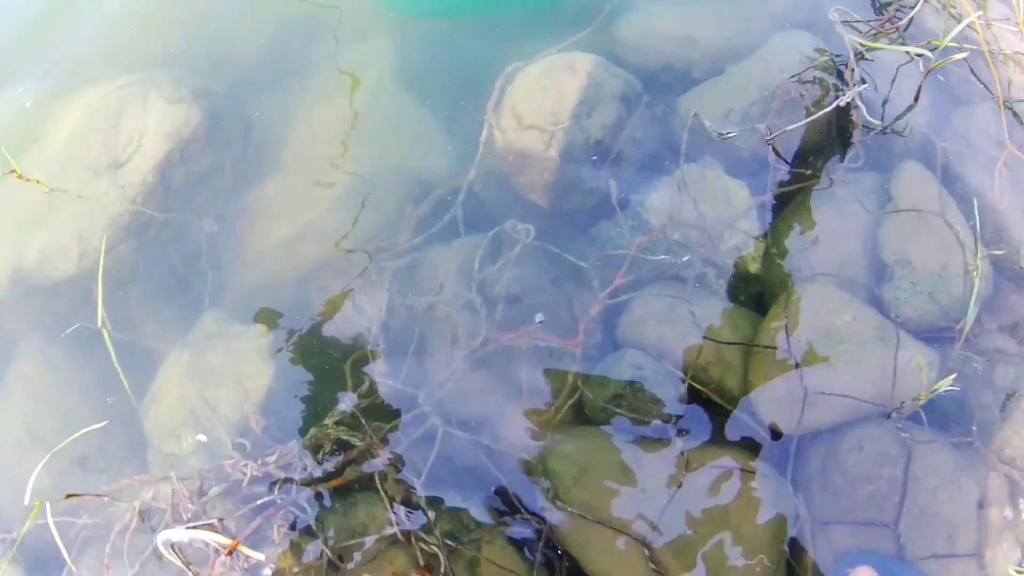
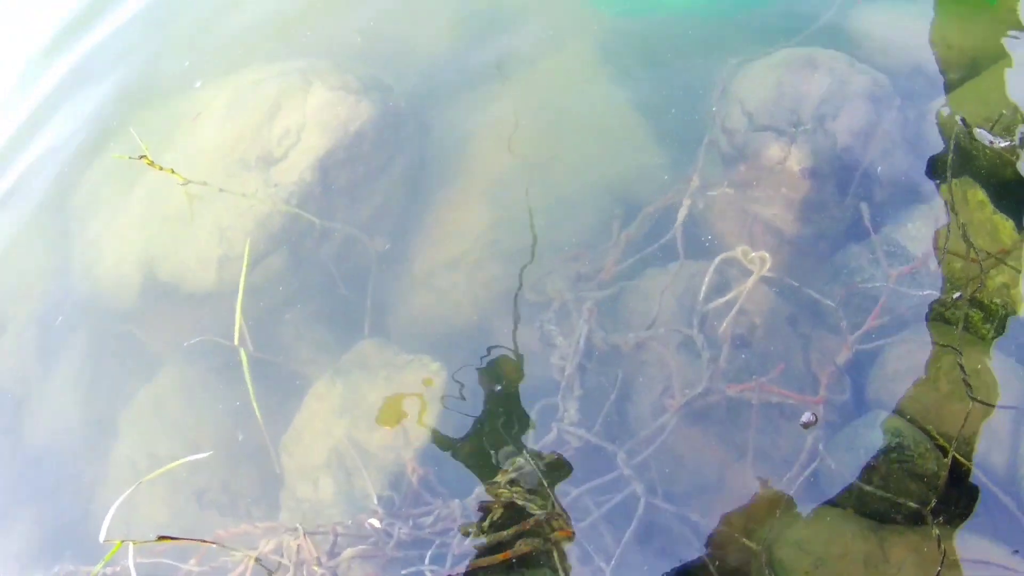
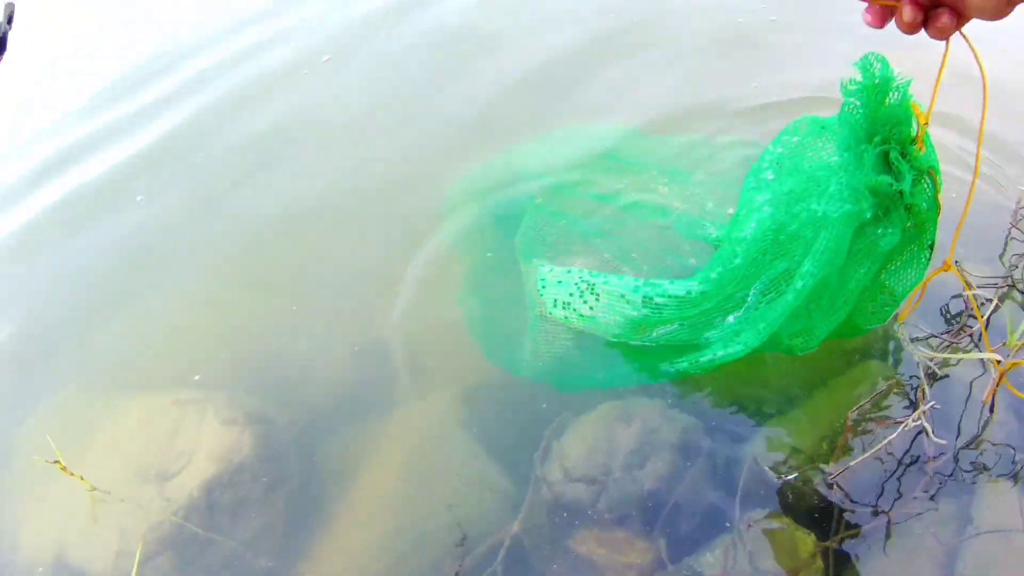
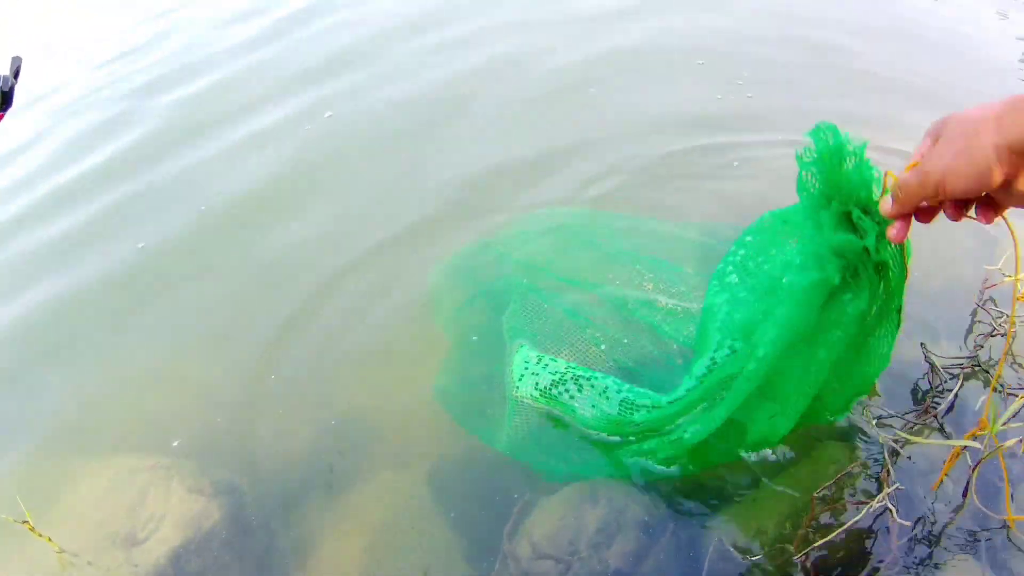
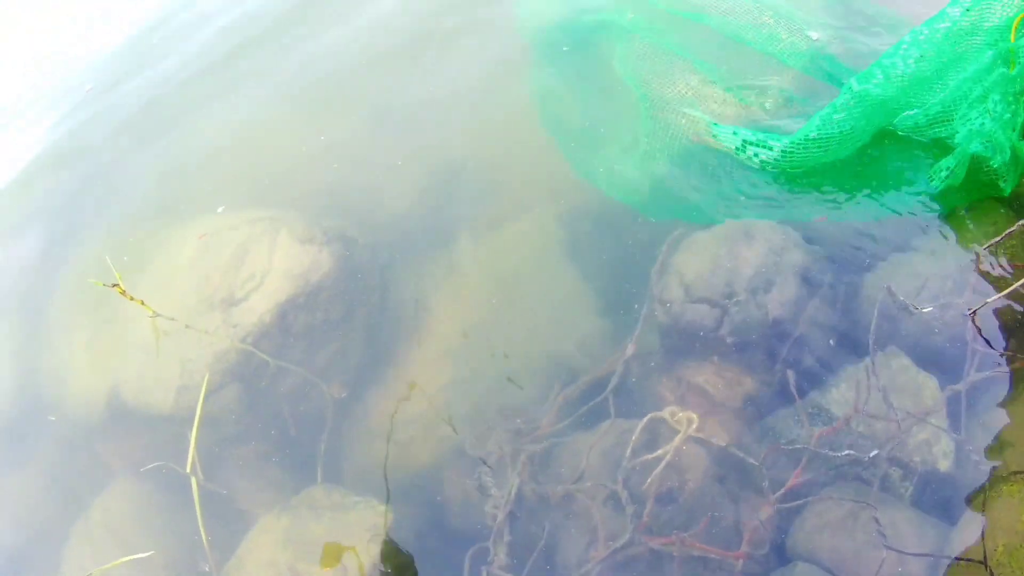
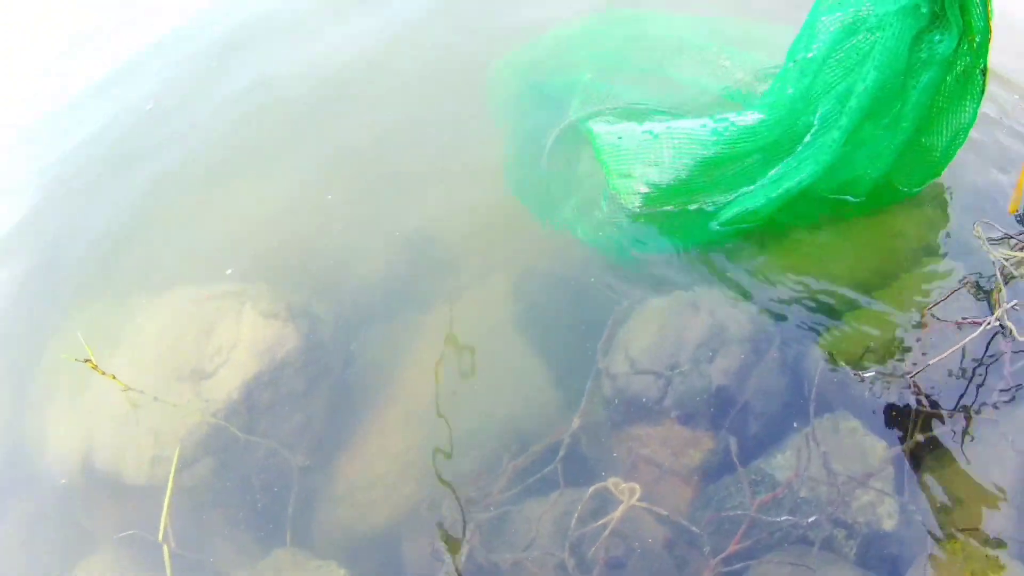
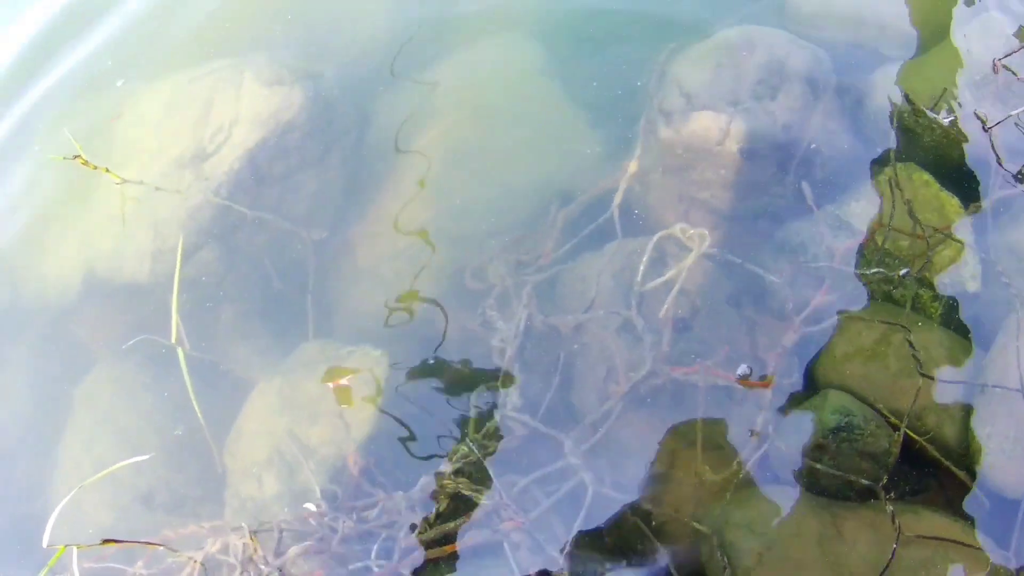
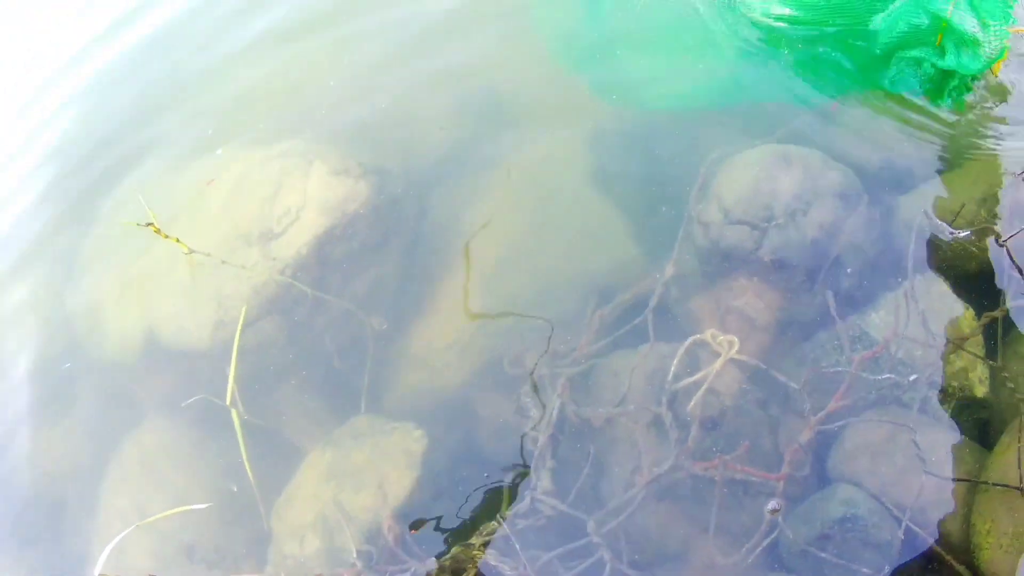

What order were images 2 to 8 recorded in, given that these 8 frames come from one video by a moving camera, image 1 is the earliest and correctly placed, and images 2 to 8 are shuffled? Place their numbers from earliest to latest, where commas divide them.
7, 2, 8, 5, 6, 3, 4
